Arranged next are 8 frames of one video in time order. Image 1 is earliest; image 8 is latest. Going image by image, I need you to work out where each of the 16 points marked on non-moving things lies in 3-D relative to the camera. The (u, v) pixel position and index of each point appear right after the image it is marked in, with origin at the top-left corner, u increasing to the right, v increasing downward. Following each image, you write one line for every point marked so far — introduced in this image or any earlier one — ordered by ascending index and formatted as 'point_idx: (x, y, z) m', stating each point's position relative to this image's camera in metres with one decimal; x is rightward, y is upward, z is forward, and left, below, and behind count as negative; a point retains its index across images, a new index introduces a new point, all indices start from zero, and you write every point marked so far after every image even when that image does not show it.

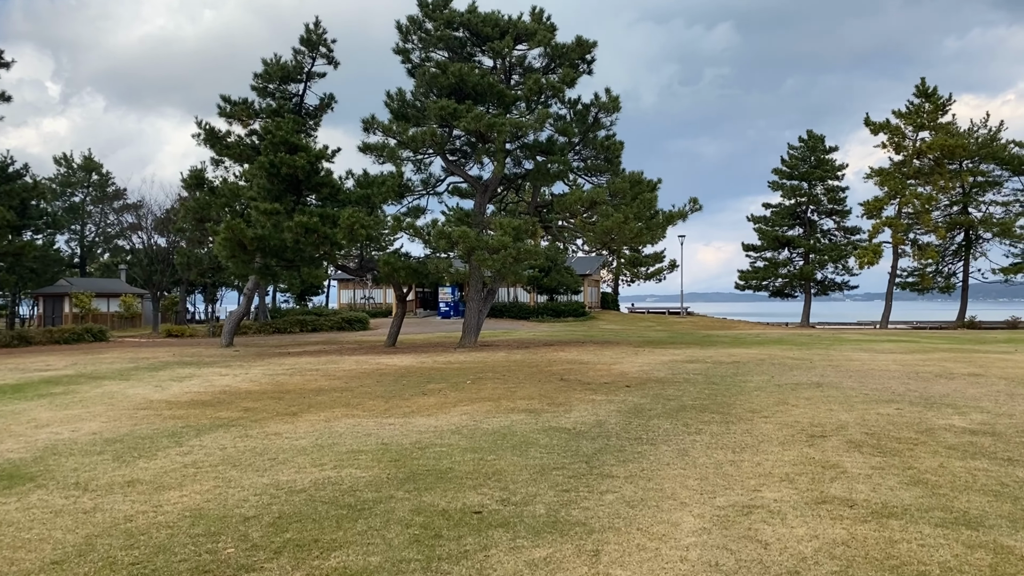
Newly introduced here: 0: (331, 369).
0: (-2.5, -1.2, +11.7) m
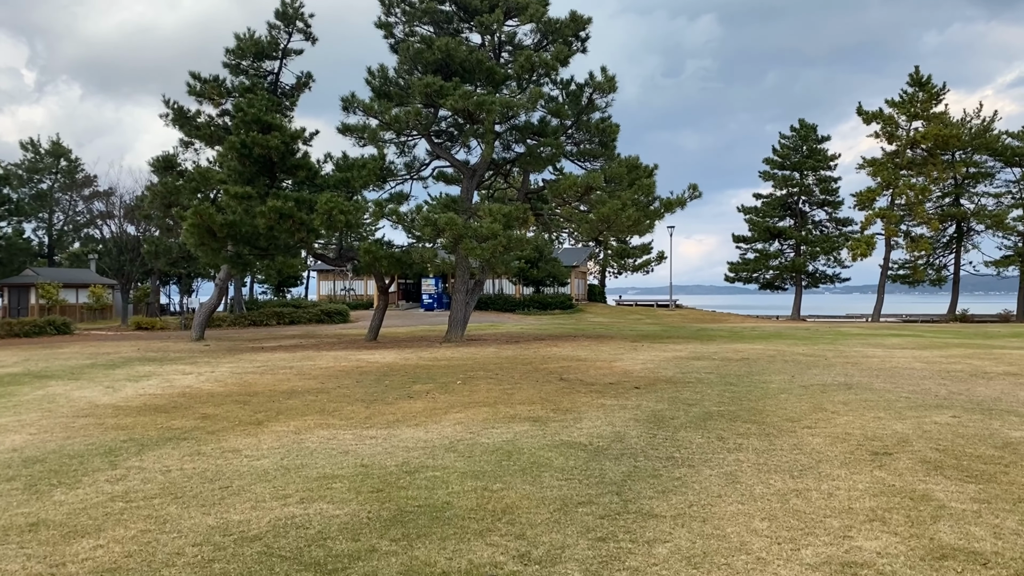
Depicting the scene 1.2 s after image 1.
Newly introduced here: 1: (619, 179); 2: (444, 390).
0: (-2.6, -1.0, +10.7) m
1: (+2.0, +2.0, +15.3) m
2: (-0.6, -1.0, +8.0) m
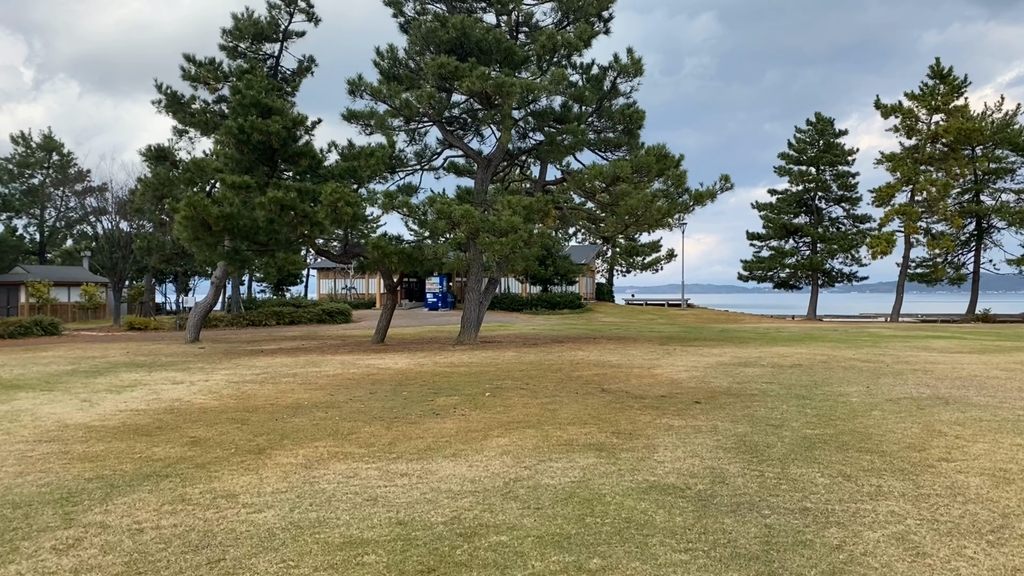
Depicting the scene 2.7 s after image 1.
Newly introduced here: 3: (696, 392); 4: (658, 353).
0: (-2.3, -1.0, +9.6) m
1: (+2.3, +2.1, +14.2) m
2: (-0.3, -1.0, +6.9) m
3: (+1.8, -1.0, +7.8) m
4: (+2.2, -1.0, +12.4) m
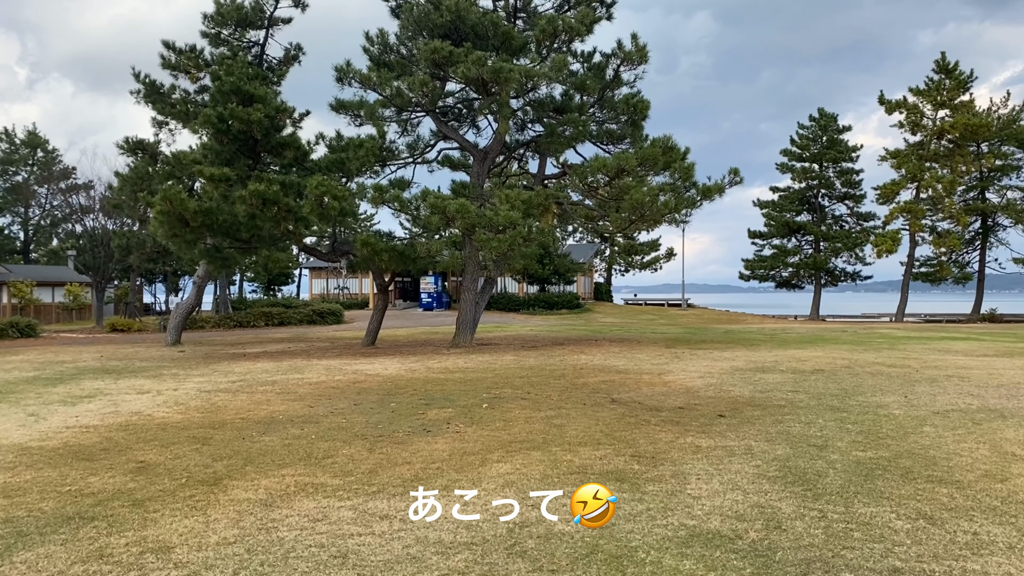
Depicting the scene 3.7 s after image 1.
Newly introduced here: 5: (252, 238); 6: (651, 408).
0: (-2.3, -1.0, +8.8) m
1: (+2.3, +2.1, +13.4) m
2: (-0.3, -1.0, +6.1) m
3: (+1.8, -1.0, +7.0) m
4: (+2.2, -1.0, +11.7) m
5: (-4.1, +0.8, +12.9) m
6: (+1.2, -1.0, +6.8) m
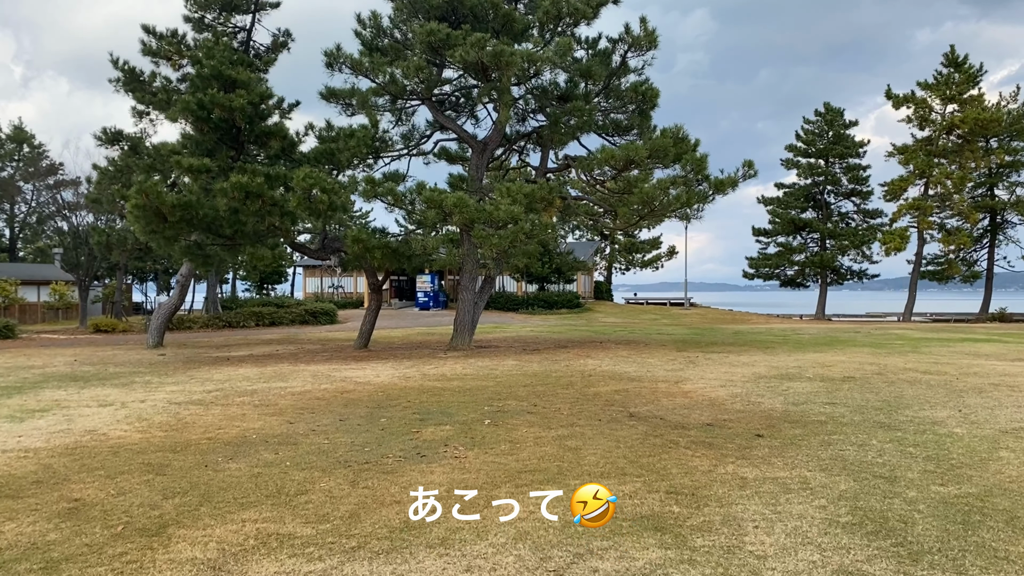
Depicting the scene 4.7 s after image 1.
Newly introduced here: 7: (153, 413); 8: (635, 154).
0: (-2.3, -1.0, +8.0) m
1: (+2.3, +2.1, +12.6) m
2: (-0.2, -1.0, +5.3) m
3: (+1.8, -1.0, +6.3) m
4: (+2.2, -1.0, +10.9) m
5: (-4.1, +0.8, +12.1) m
6: (+1.2, -1.0, +6.0) m
7: (-2.9, -1.0, +6.6) m
8: (+1.8, +2.0, +12.2) m
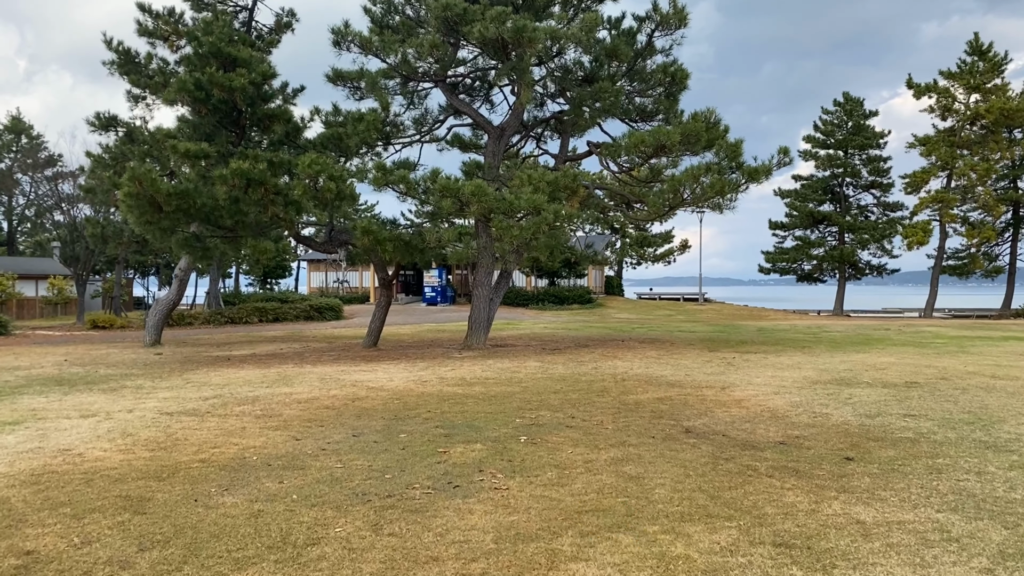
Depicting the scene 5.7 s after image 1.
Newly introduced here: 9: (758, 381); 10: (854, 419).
0: (-2.0, -1.0, +7.2) m
1: (+2.6, +2.1, +11.7) m
2: (0.0, -1.0, +4.4) m
3: (+2.1, -1.0, +5.4) m
4: (+2.5, -0.9, +10.0) m
5: (-3.8, +0.9, +11.3) m
6: (+1.5, -1.0, +5.1) m
7: (-2.6, -1.0, +5.8) m
8: (+2.1, +2.1, +11.3) m
9: (+2.5, -0.9, +8.2) m
10: (+2.5, -1.0, +6.0) m
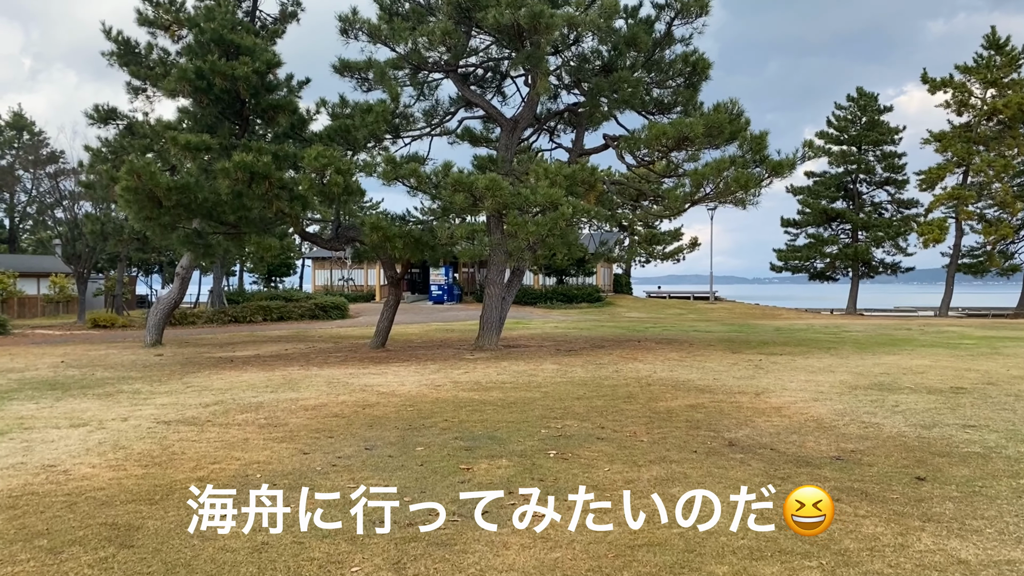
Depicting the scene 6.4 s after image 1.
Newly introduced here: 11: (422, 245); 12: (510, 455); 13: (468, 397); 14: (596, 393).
0: (-1.8, -1.0, +6.7) m
1: (+2.8, +2.2, +11.2) m
2: (+0.2, -1.0, +4.0) m
3: (+2.2, -1.0, +4.9) m
4: (+2.7, -0.9, +9.5) m
5: (-3.6, +0.9, +10.8) m
6: (+1.6, -1.0, +4.6) m
7: (-2.5, -1.0, +5.3) m
8: (+2.3, +2.1, +10.9) m
9: (+2.7, -0.9, +7.7) m
10: (+2.7, -1.0, +5.5) m
11: (-1.3, +0.6, +11.5) m
12: (0.0, -1.0, +4.8) m
13: (-0.4, -1.0, +7.3) m
14: (+0.8, -1.0, +7.5) m
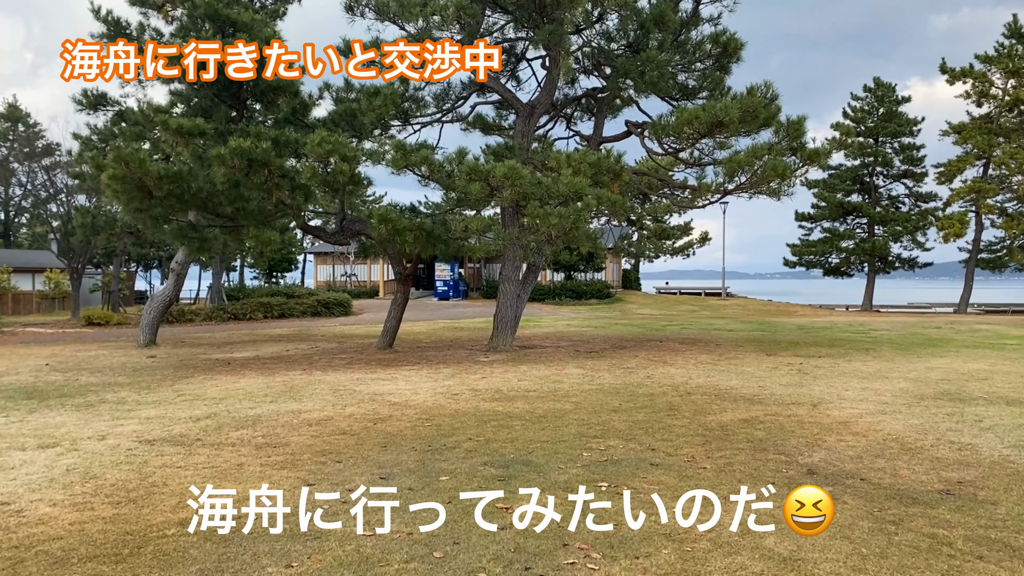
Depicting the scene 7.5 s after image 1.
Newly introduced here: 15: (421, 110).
0: (-1.6, -1.0, +5.9) m
1: (+3.1, +2.2, +10.4) m
2: (+0.4, -1.0, +3.2) m
3: (+2.5, -1.0, +4.2) m
4: (+2.9, -0.9, +8.8) m
5: (-3.4, +0.9, +10.0) m
6: (+1.8, -1.0, +3.9) m
7: (-2.2, -1.0, +4.5) m
8: (+2.5, +2.1, +10.1) m
9: (+2.9, -0.9, +6.9) m
10: (+2.9, -1.0, +4.8) m
11: (-1.0, +0.6, +10.7) m
12: (+0.2, -1.0, +4.1) m
13: (-0.2, -1.0, +6.5) m
14: (+1.0, -1.0, +6.7) m
15: (-1.2, +2.4, +11.0) m
